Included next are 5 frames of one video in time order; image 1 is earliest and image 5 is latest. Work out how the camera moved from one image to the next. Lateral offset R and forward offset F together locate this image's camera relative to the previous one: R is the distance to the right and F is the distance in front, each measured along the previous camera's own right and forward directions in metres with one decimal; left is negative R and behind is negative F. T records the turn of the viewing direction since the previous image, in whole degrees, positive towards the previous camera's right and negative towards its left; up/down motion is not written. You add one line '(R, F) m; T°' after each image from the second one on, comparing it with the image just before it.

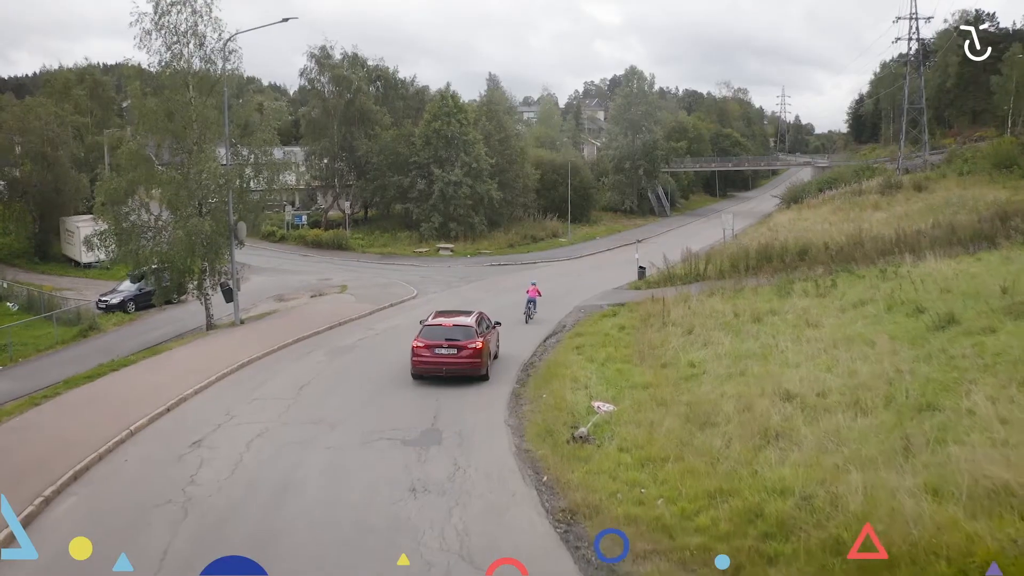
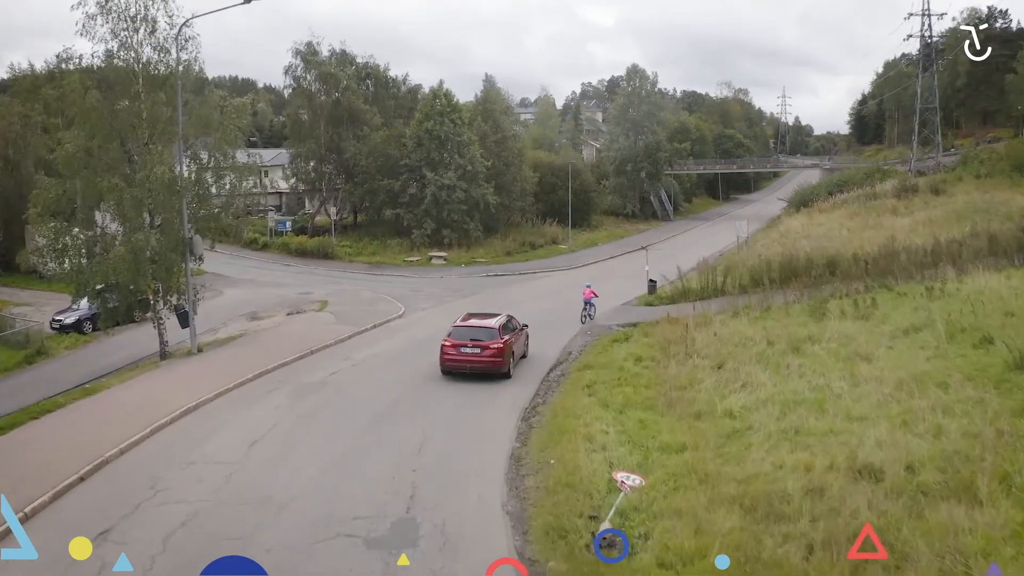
(0.0, +2.7) m; 0°
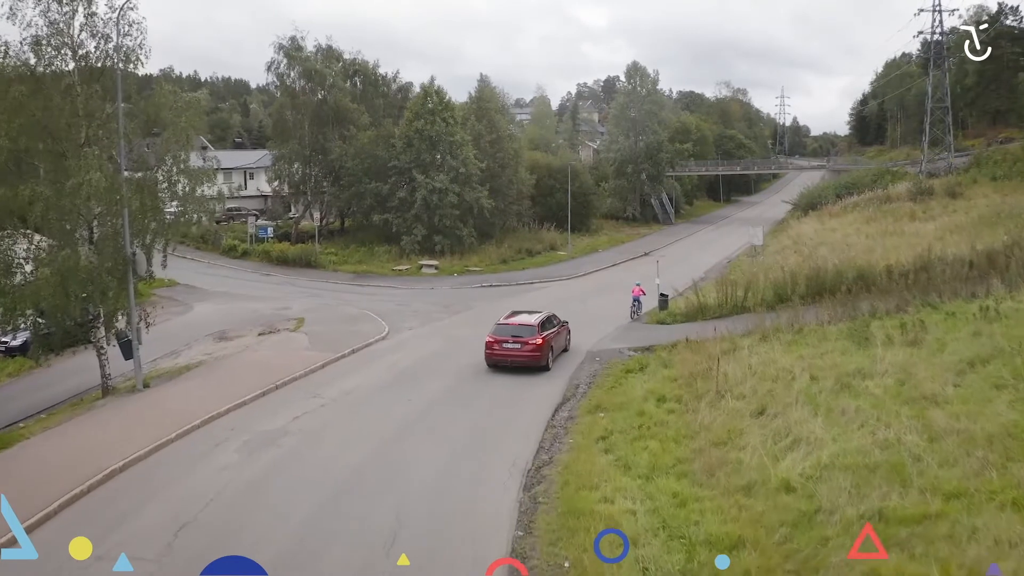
(-0.1, +2.5) m; 0°
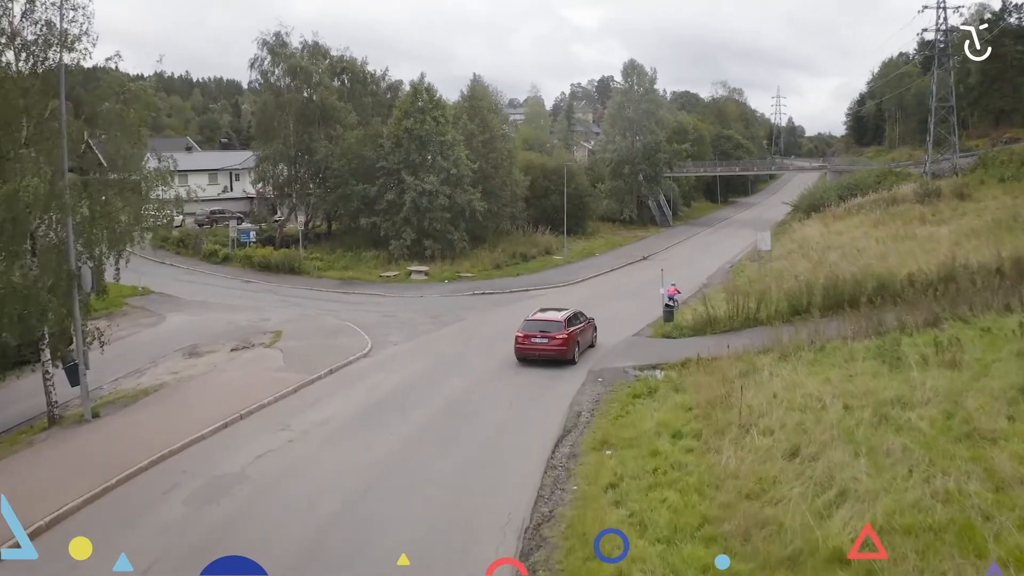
(0.0, +1.7) m; 0°
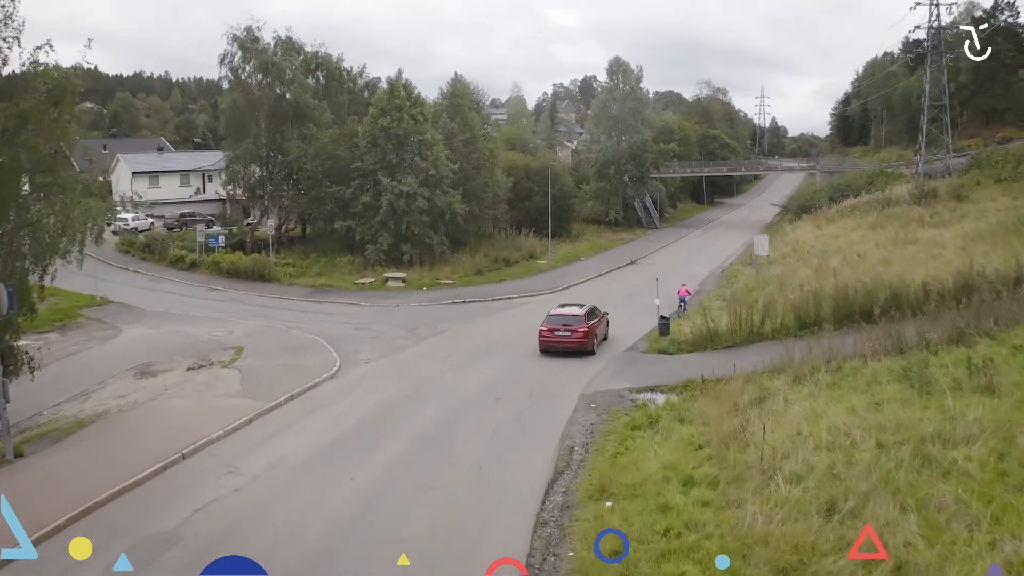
(0.0, +1.8) m; +1°
